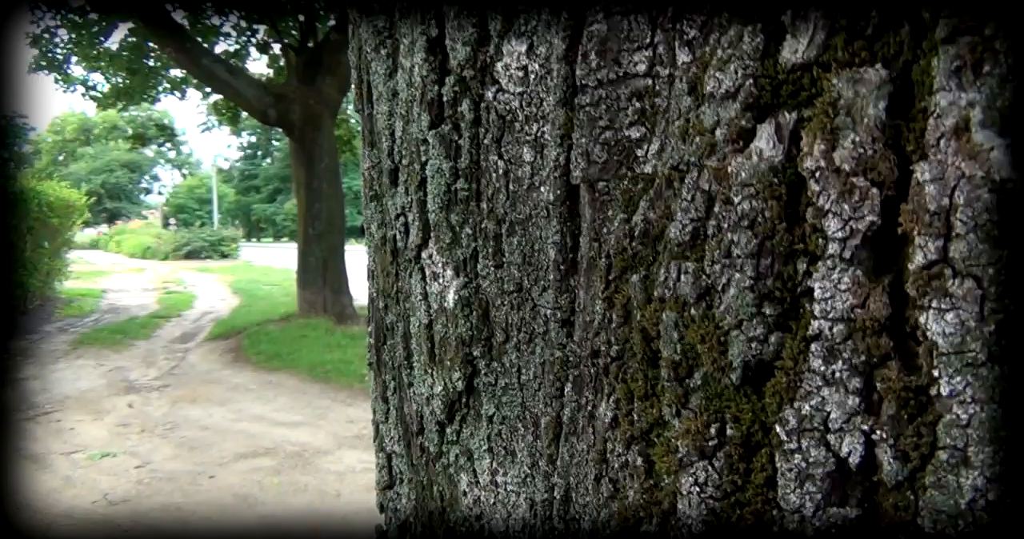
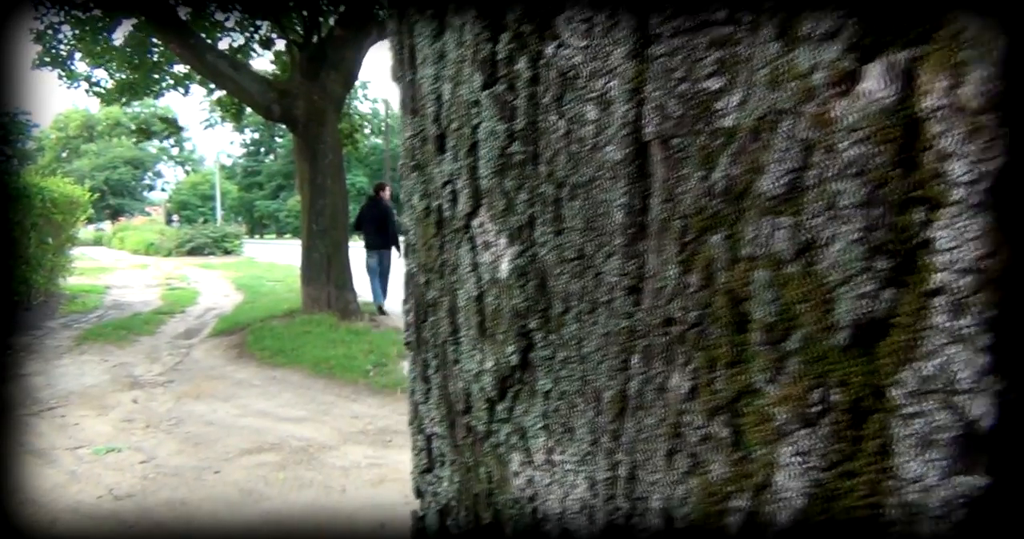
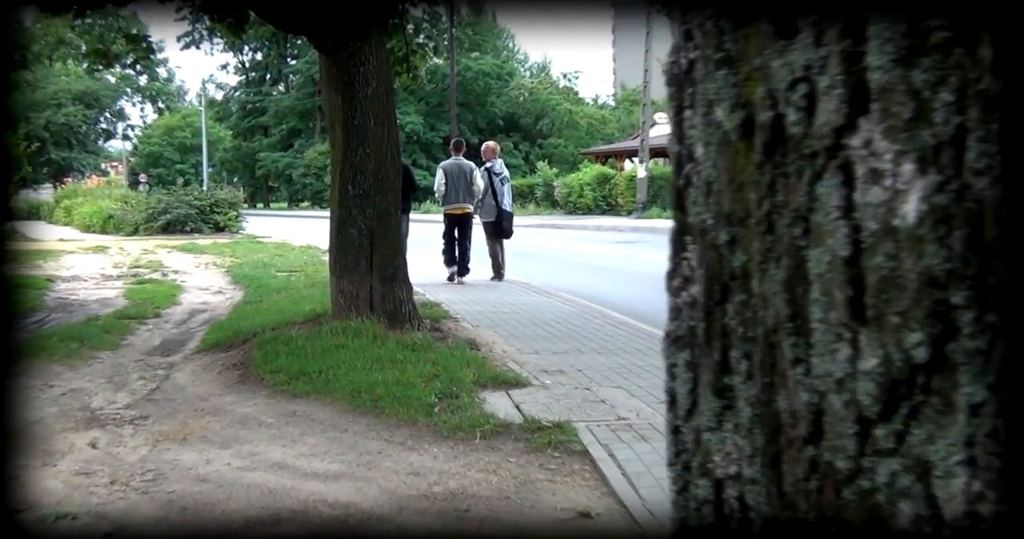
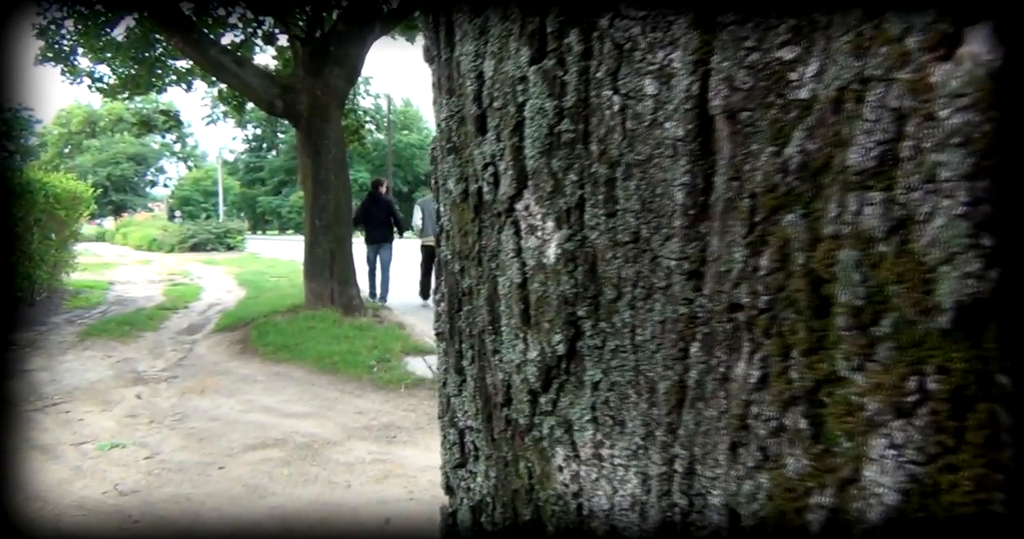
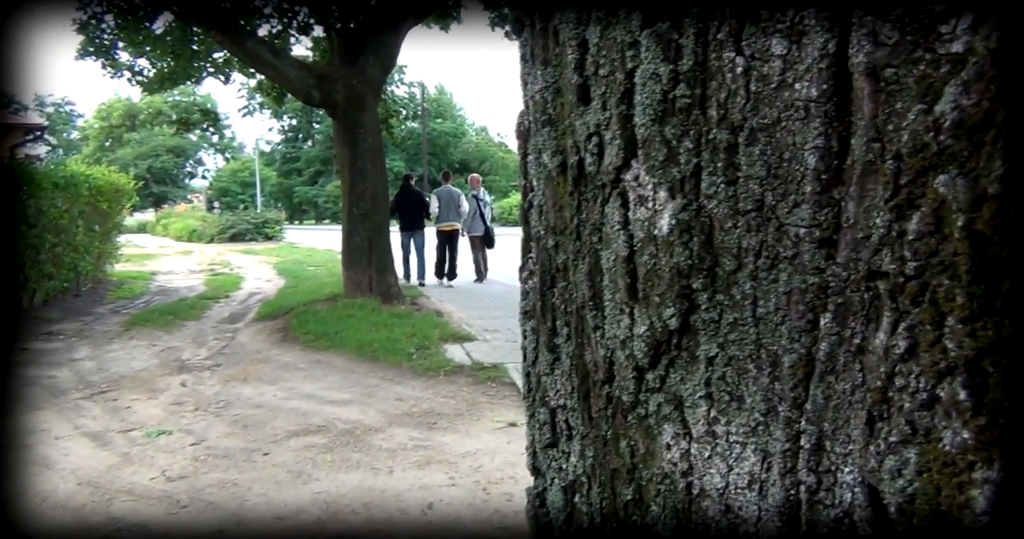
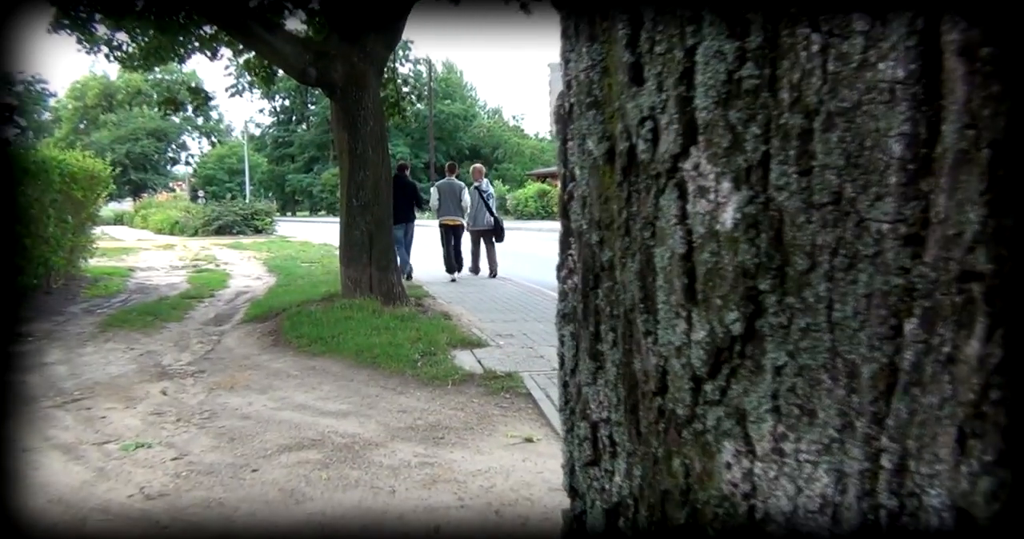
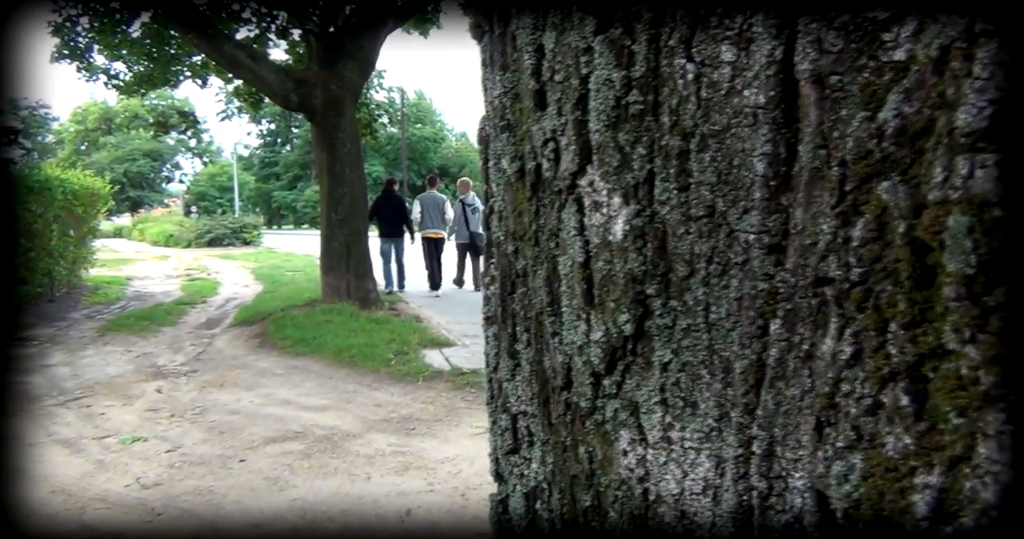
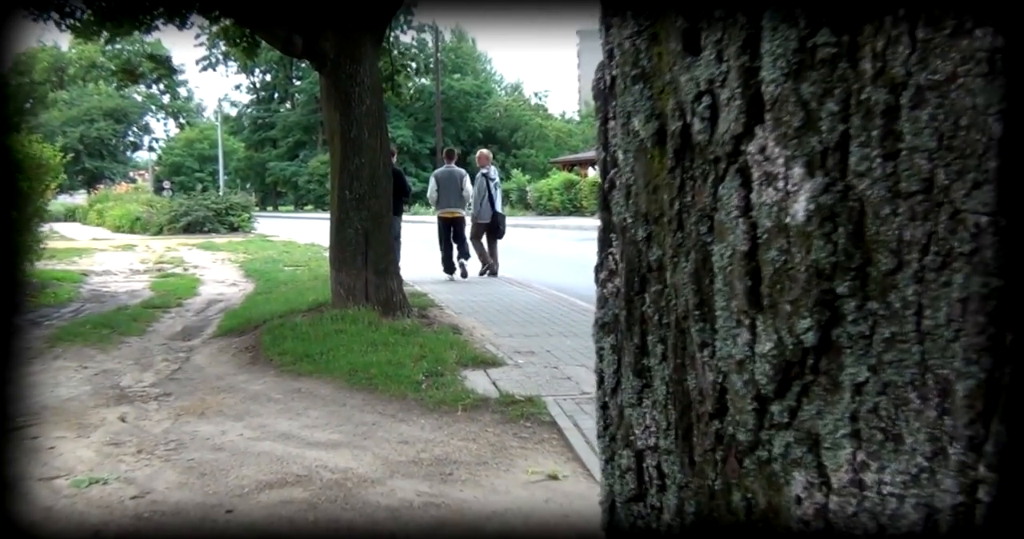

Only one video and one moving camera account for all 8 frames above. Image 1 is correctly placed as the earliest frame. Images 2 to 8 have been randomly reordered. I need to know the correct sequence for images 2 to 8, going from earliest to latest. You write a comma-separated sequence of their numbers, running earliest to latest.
2, 4, 7, 5, 6, 8, 3
